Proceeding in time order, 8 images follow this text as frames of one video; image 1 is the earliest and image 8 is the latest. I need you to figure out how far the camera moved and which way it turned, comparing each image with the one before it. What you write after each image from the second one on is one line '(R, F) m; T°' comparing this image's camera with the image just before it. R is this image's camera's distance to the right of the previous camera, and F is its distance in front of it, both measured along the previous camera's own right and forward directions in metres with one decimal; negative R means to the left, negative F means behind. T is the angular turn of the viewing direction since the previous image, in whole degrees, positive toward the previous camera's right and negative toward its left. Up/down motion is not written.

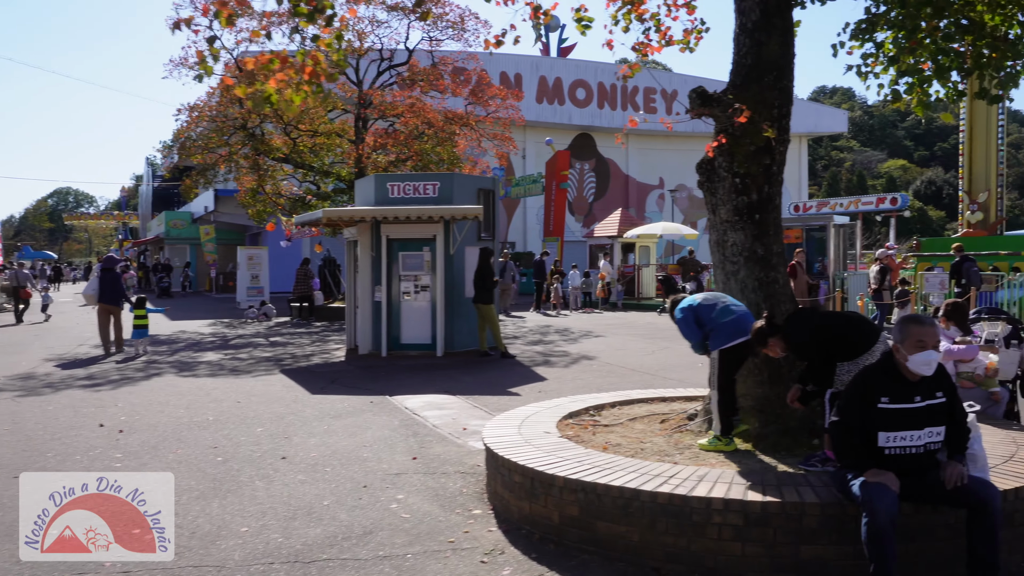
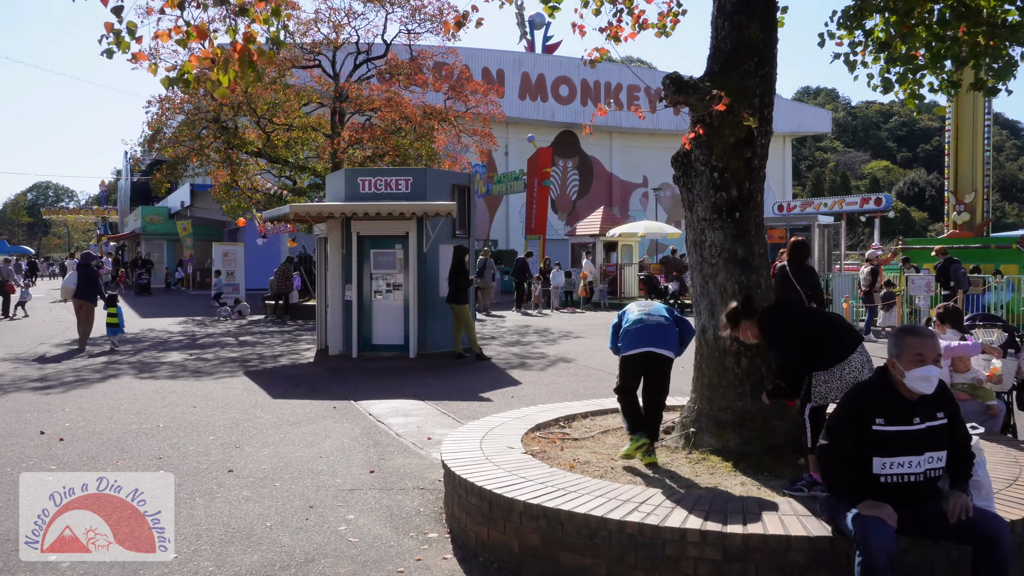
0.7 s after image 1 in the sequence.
(+0.2, +0.4) m; +1°
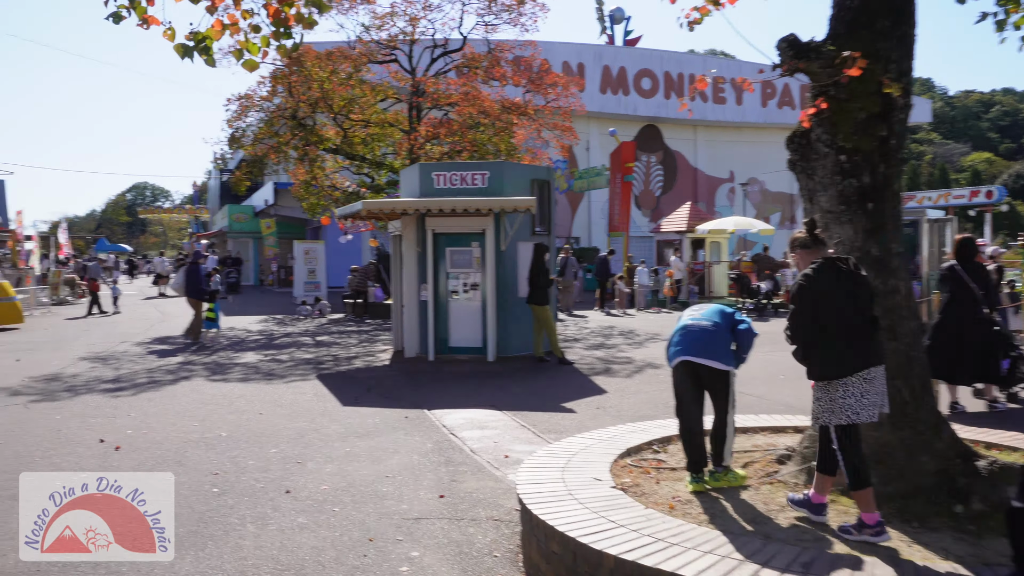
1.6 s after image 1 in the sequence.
(0.0, +0.7) m; -6°
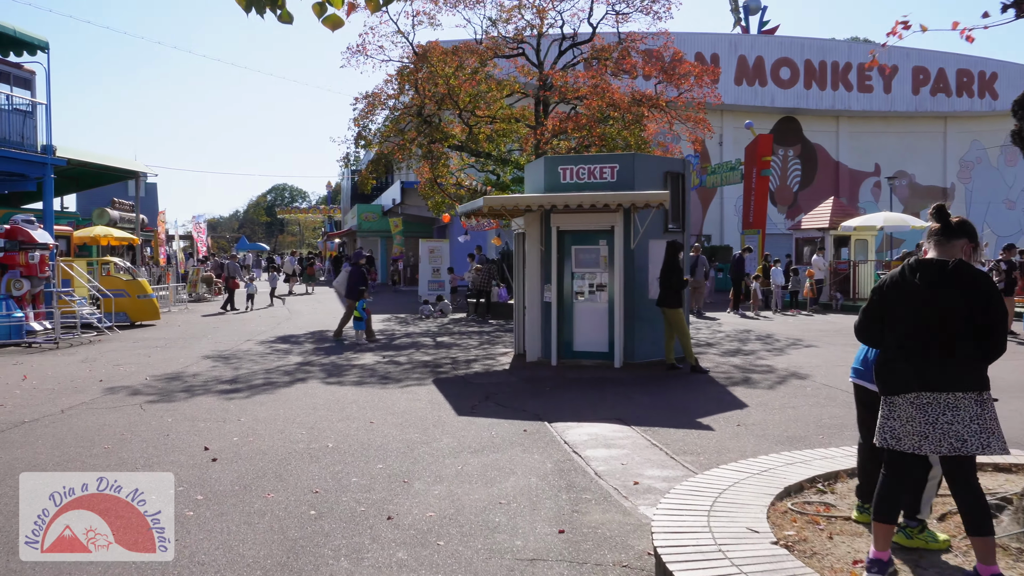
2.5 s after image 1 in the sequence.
(0.0, +0.8) m; -9°
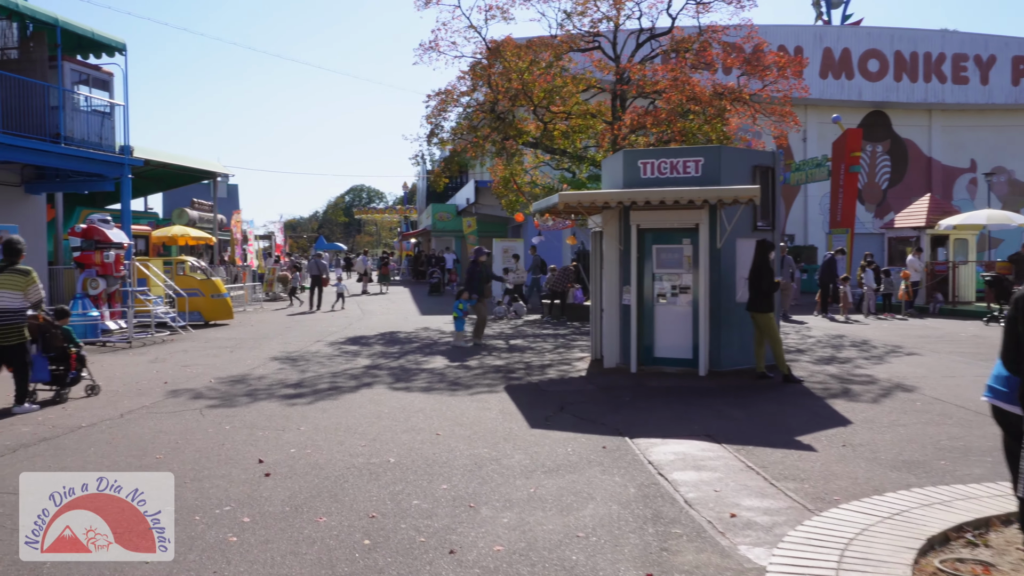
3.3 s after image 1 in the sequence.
(0.0, +0.6) m; -5°
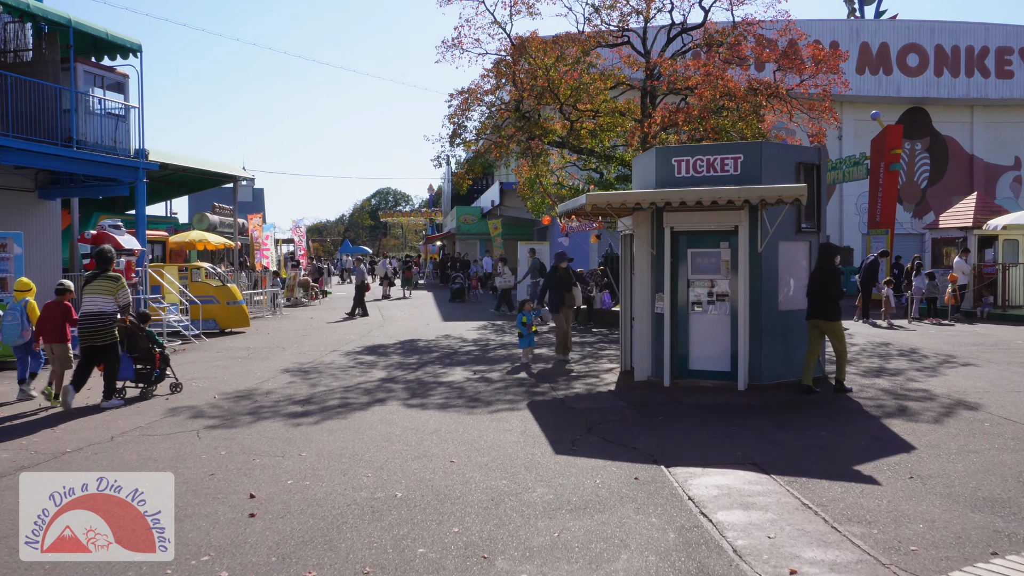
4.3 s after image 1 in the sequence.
(0.0, +0.7) m; -2°
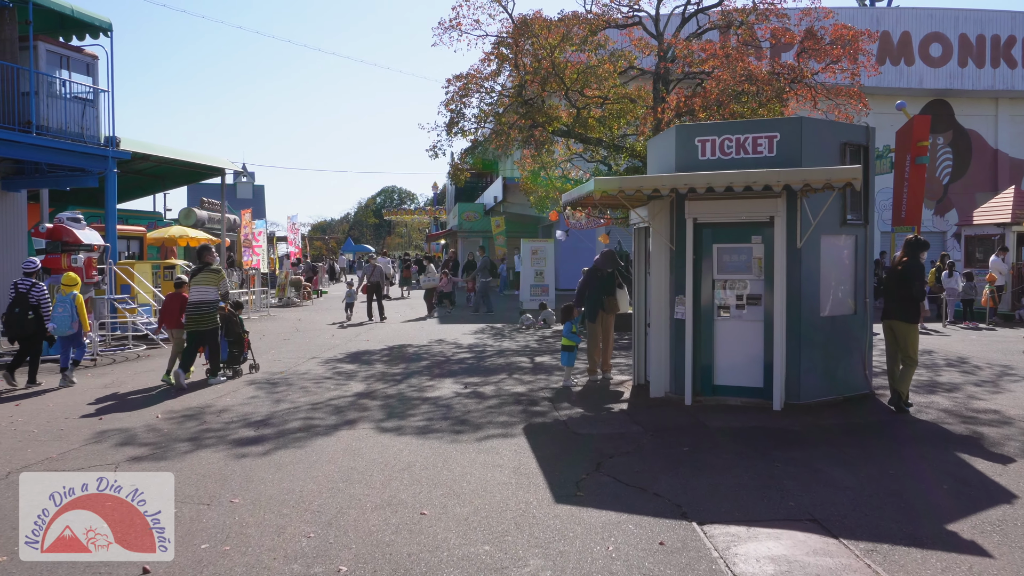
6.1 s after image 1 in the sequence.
(+0.1, +1.4) m; 0°
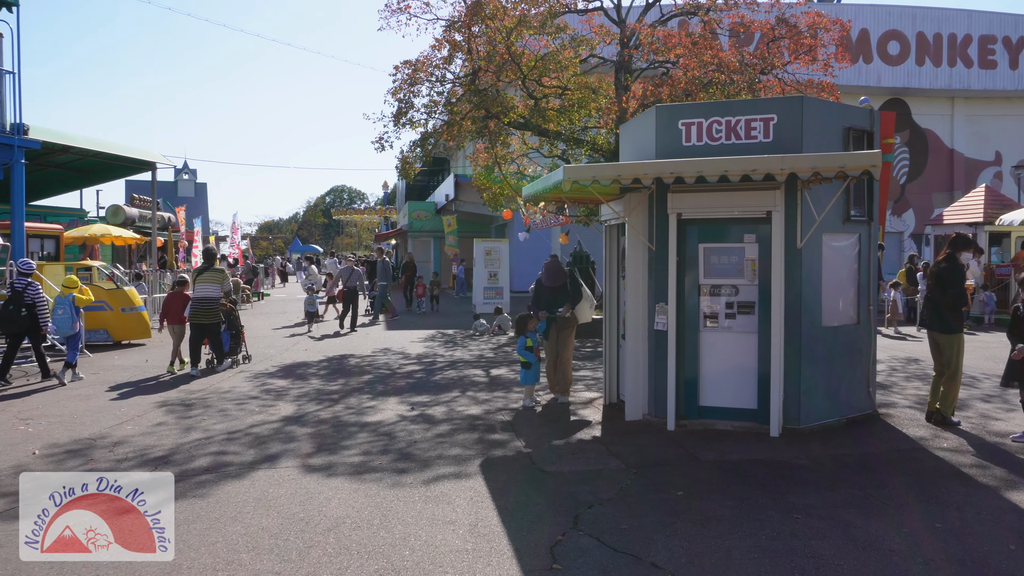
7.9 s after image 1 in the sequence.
(0.0, +1.3) m; +3°
